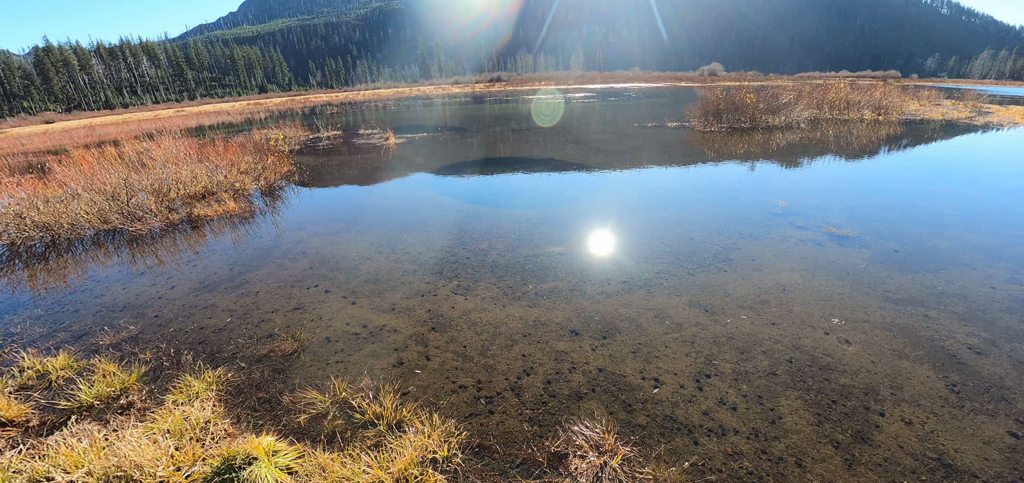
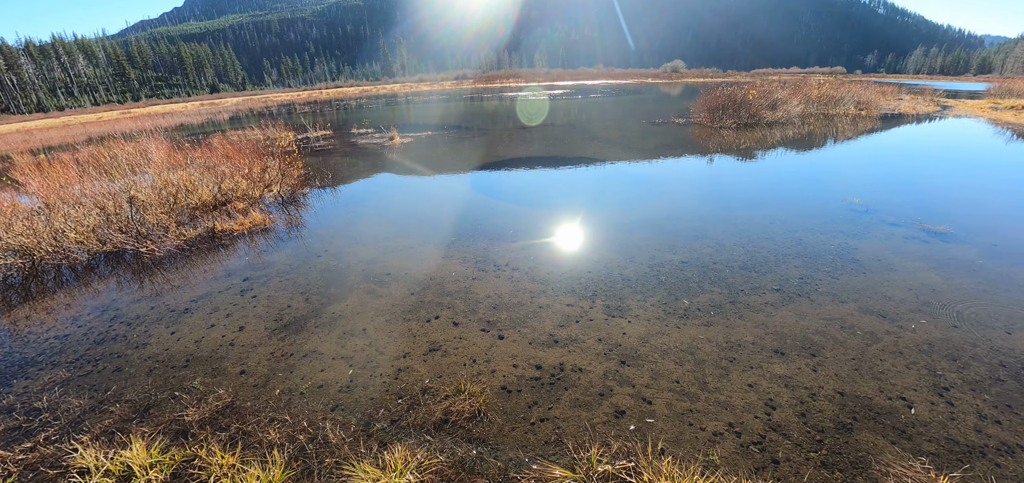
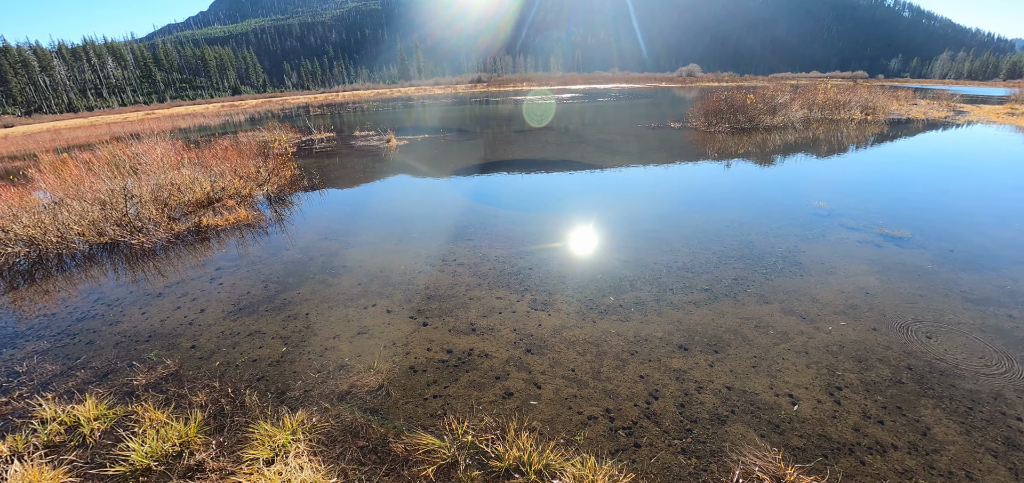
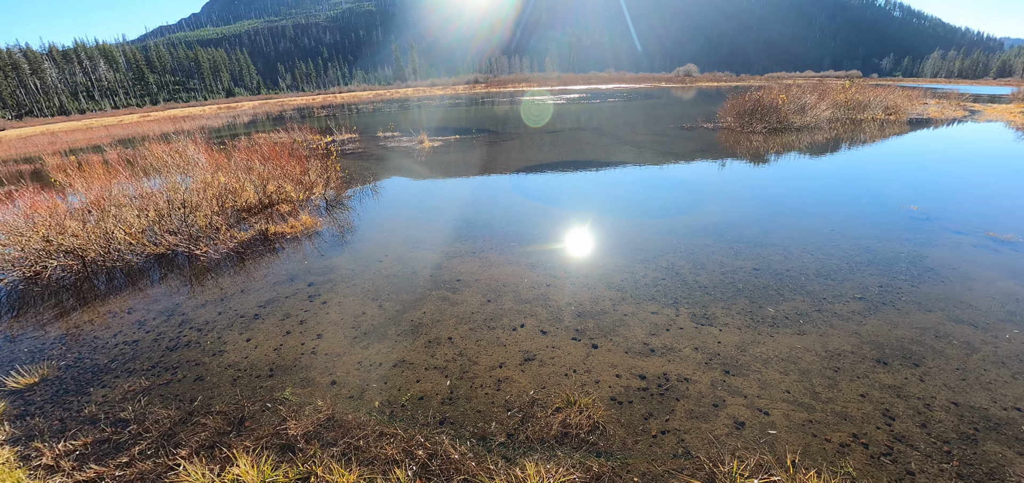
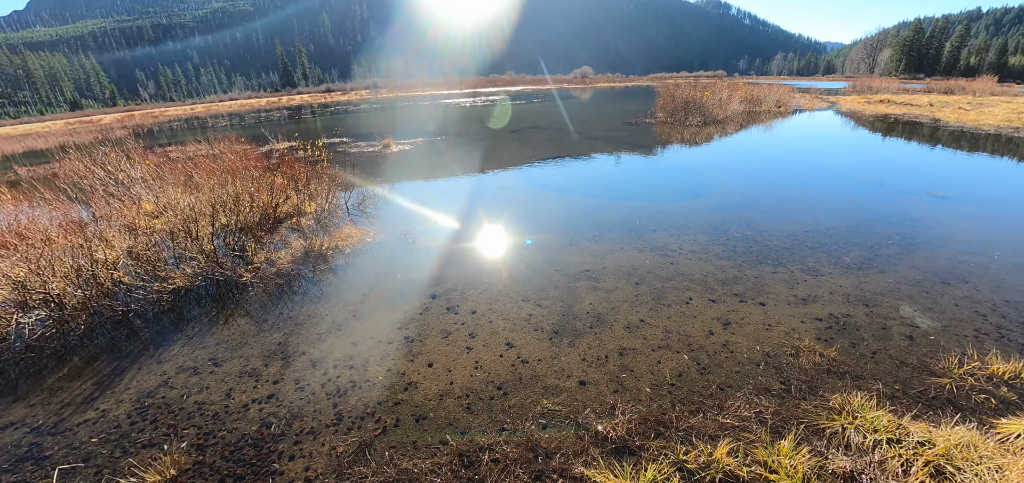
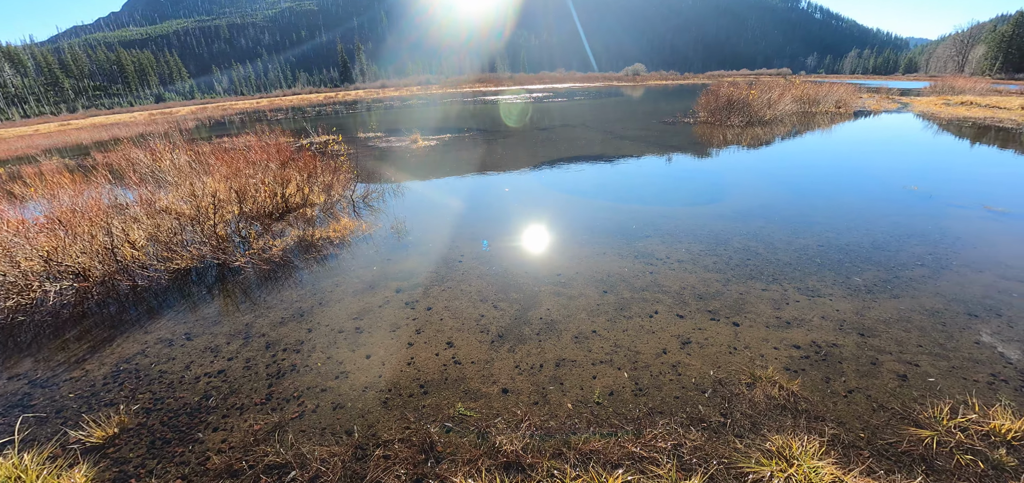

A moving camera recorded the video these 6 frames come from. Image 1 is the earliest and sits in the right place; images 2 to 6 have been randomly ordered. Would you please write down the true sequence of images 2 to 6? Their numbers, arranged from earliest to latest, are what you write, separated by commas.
3, 2, 4, 6, 5
